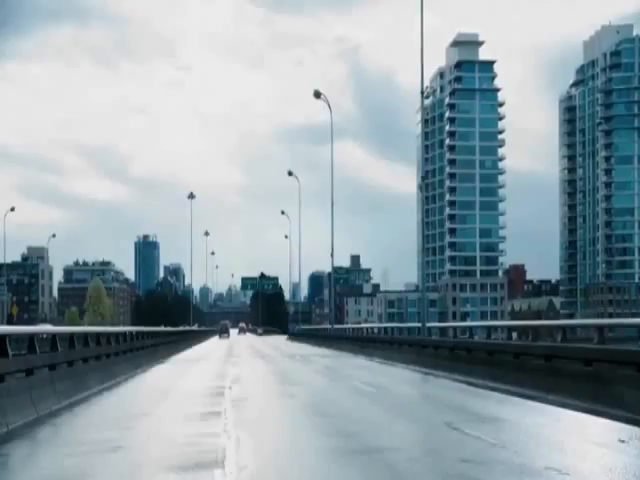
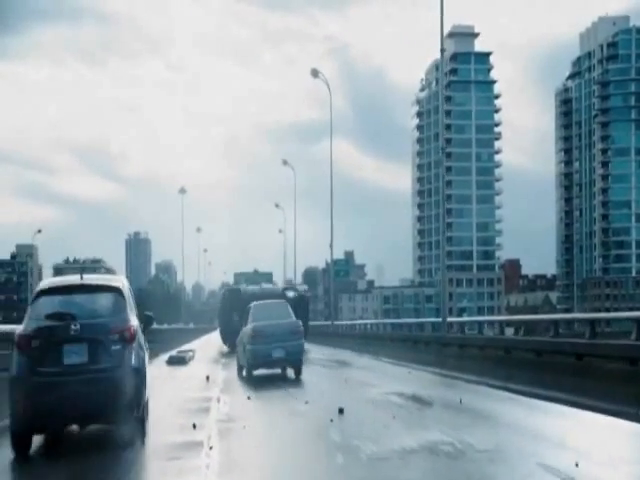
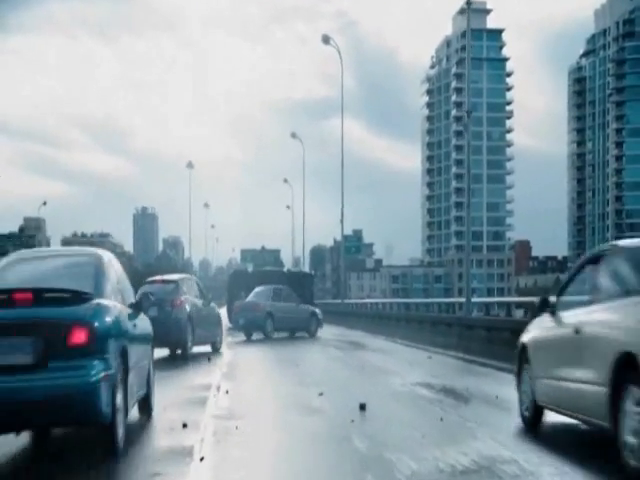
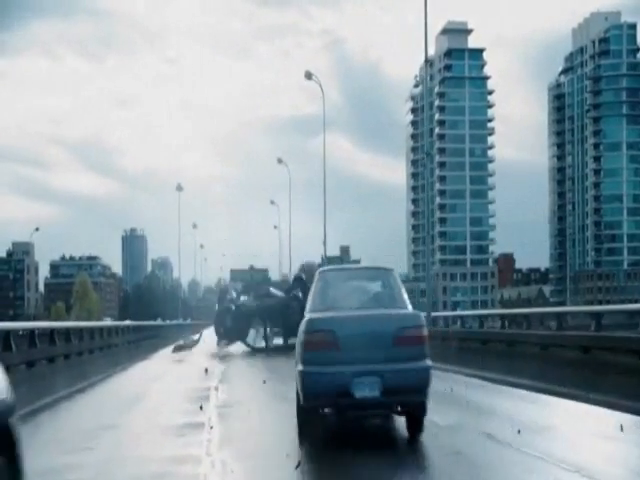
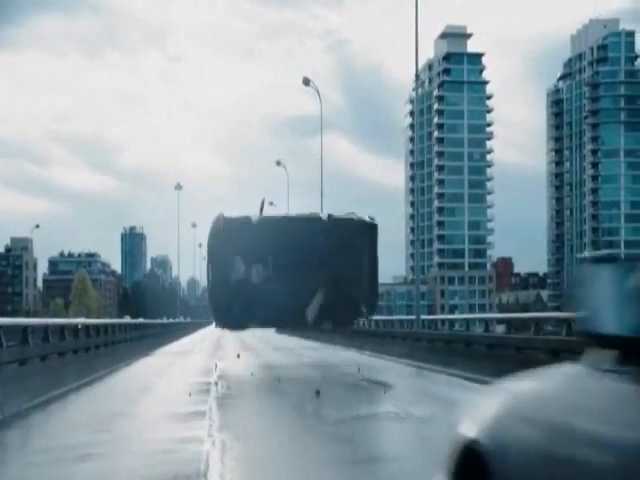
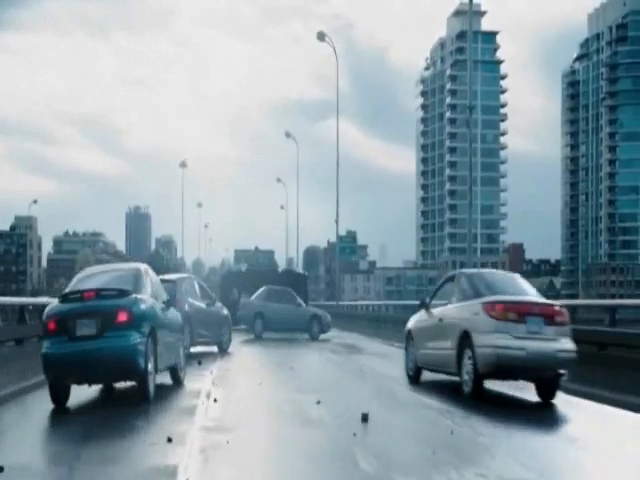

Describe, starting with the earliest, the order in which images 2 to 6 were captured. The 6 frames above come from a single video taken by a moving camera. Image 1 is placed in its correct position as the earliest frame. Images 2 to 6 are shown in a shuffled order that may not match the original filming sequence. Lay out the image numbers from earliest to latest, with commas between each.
5, 4, 2, 3, 6
